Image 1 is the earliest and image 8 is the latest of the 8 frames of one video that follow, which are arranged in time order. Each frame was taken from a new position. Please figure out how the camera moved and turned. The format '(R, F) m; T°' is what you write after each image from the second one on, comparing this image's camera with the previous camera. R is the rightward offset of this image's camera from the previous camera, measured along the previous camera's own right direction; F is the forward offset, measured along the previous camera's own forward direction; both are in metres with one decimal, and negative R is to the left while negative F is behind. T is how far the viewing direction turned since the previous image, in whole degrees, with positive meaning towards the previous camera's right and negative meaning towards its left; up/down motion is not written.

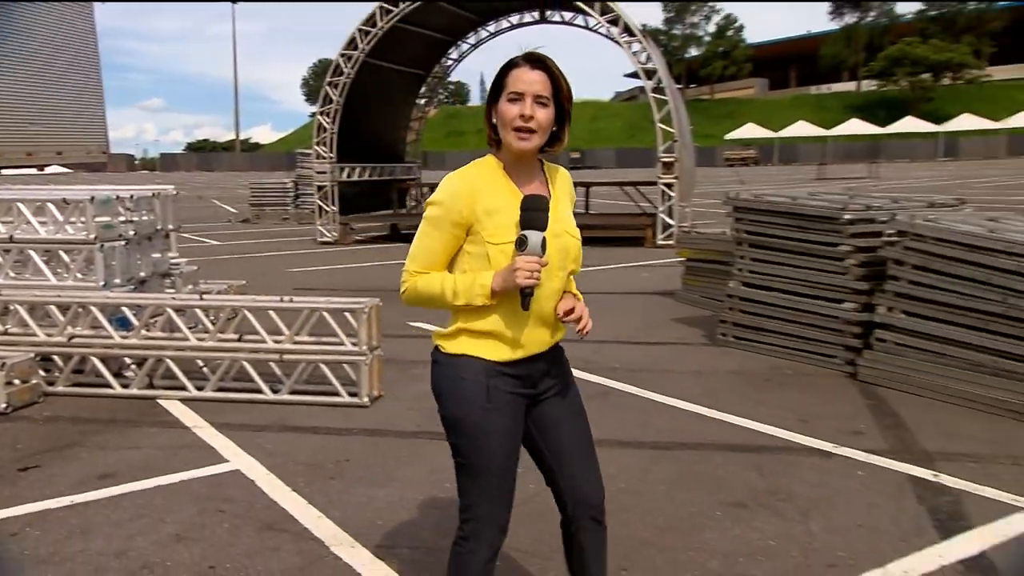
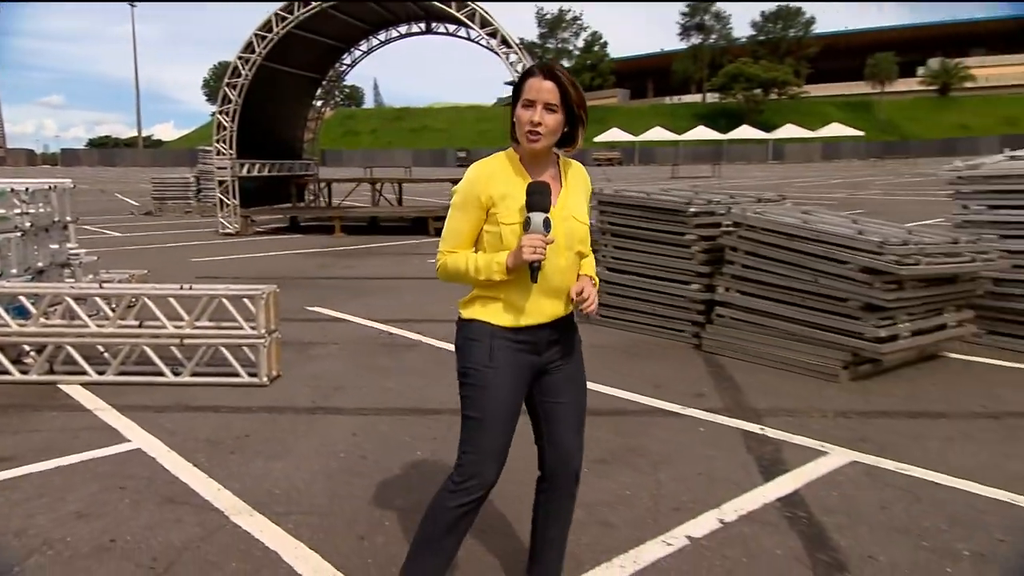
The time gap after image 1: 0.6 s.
(+0.6, -0.4) m; +4°
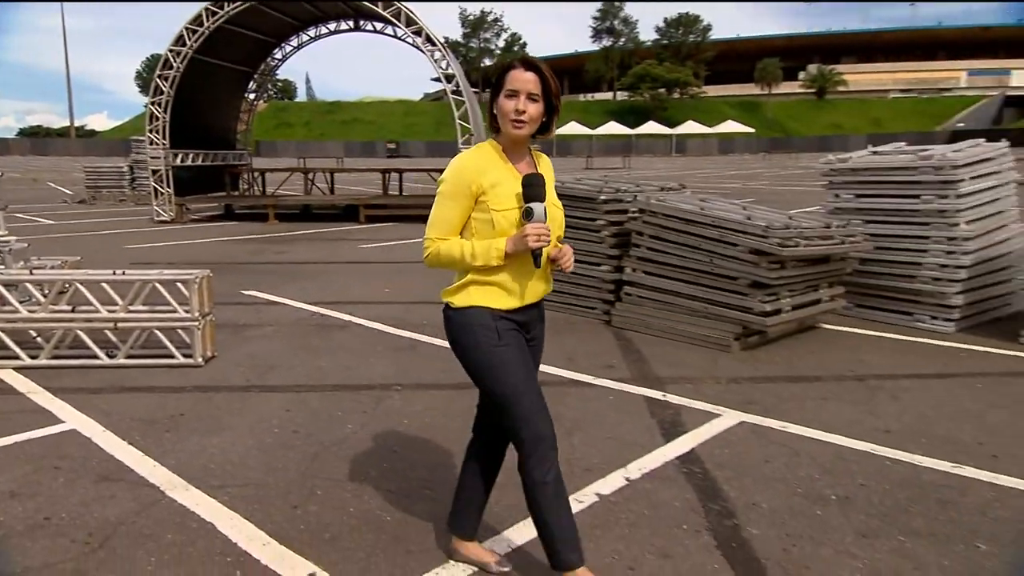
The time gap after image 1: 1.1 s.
(+0.4, -0.3) m; +4°
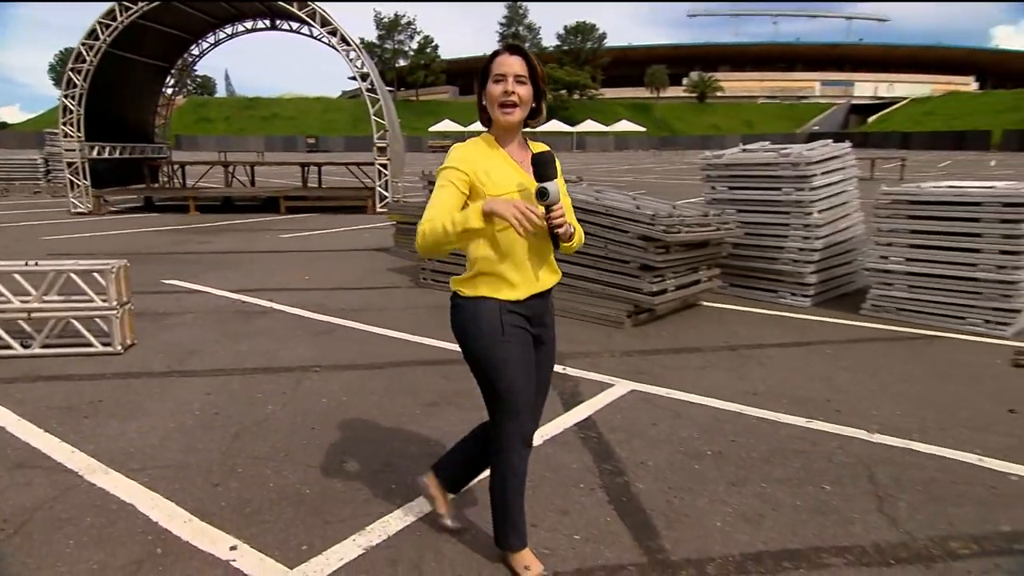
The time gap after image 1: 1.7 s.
(+0.4, -0.4) m; +5°
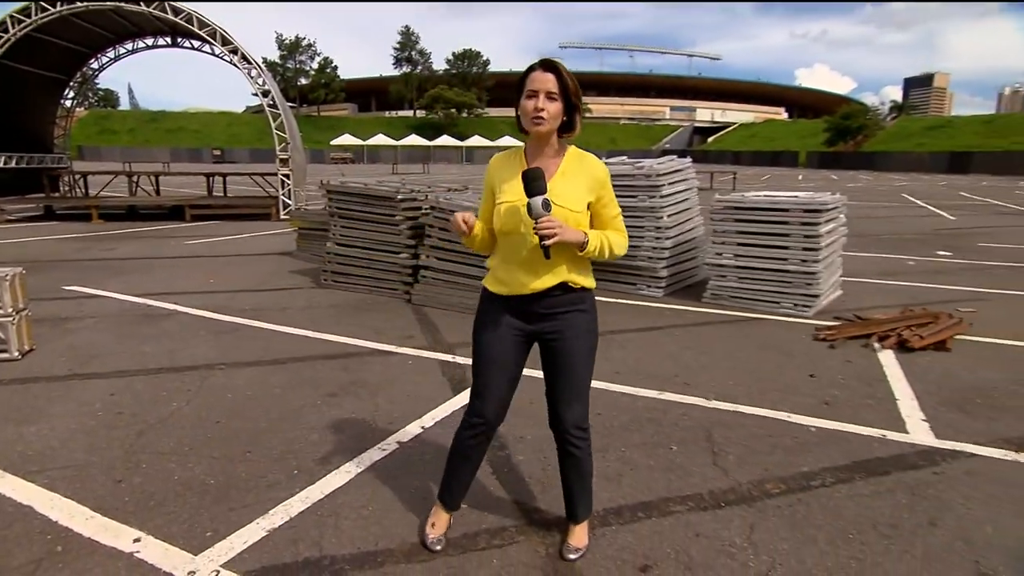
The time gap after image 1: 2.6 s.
(+0.5, -0.6) m; +6°
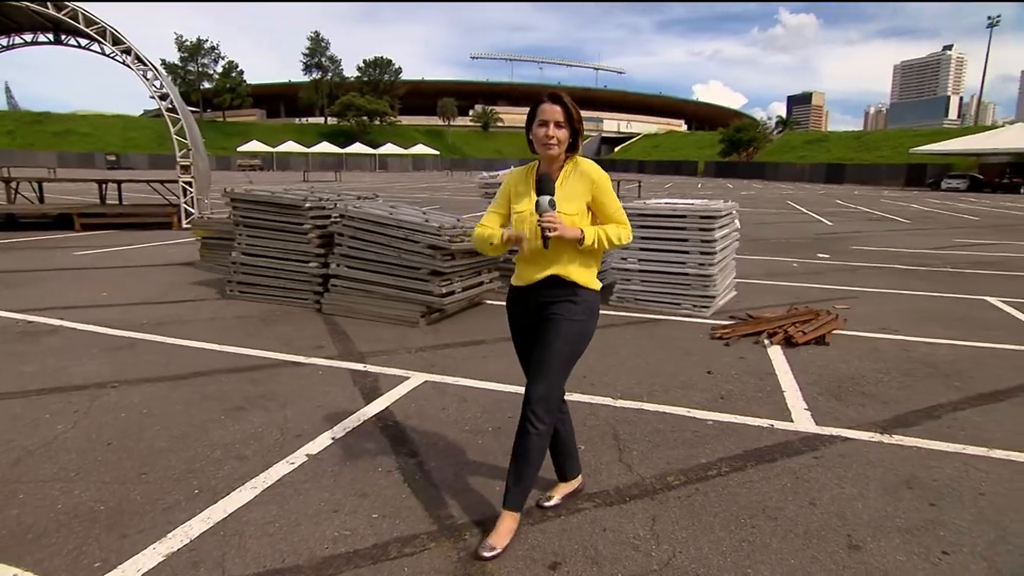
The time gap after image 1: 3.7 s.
(+0.4, -0.1) m; +6°
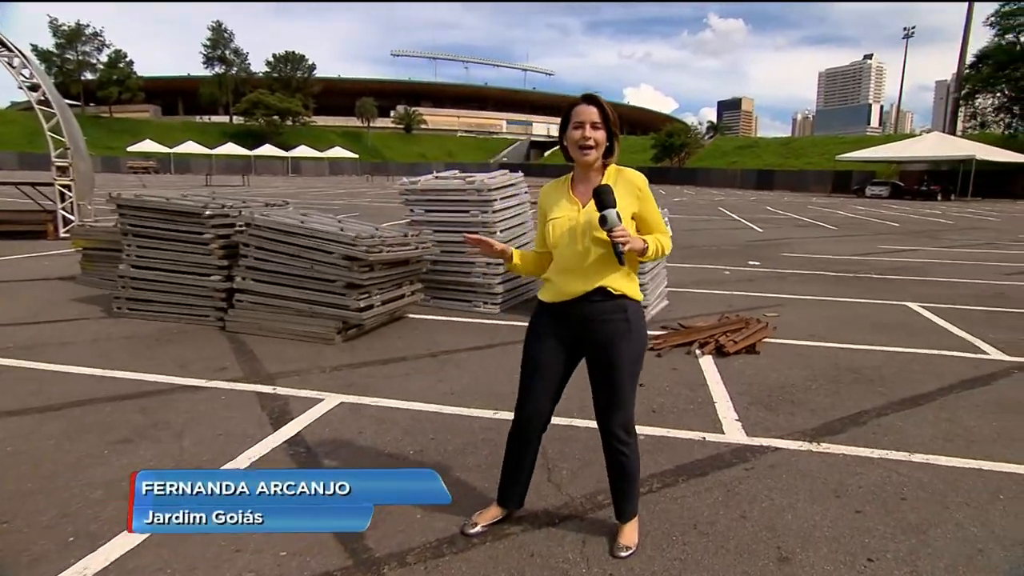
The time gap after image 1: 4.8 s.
(+0.4, +0.3) m; +4°
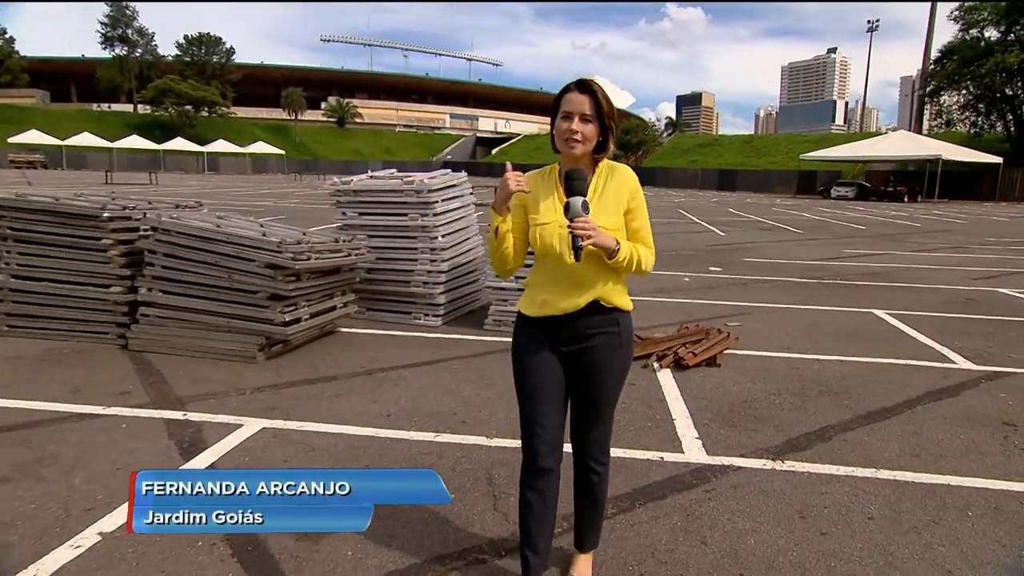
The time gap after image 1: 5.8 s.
(+0.3, +0.4) m; +3°
